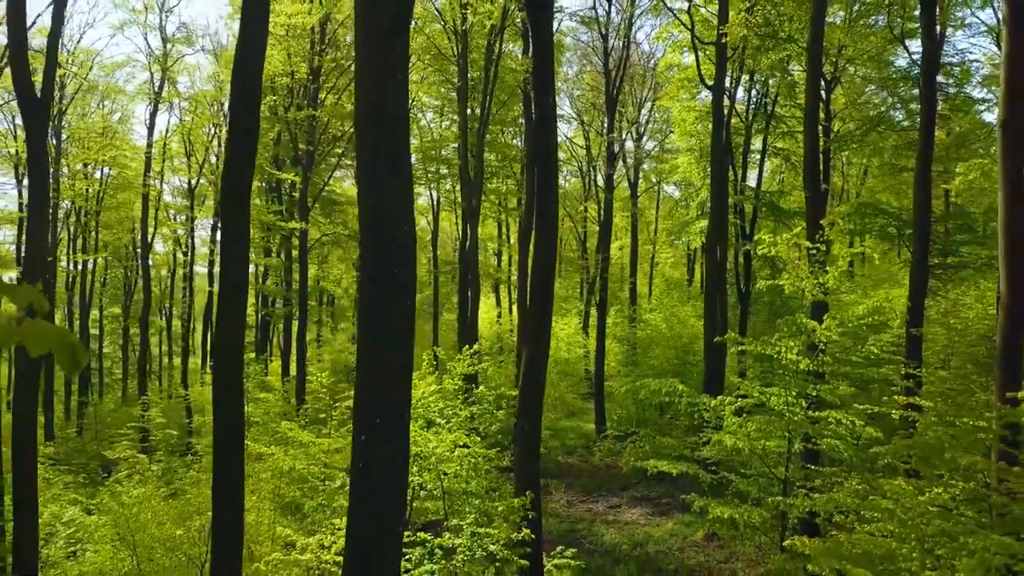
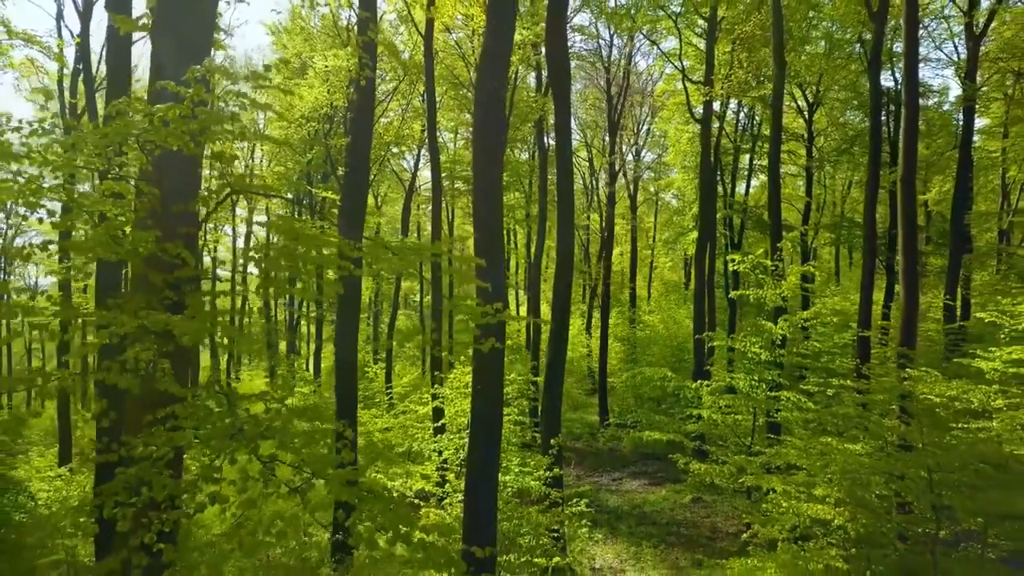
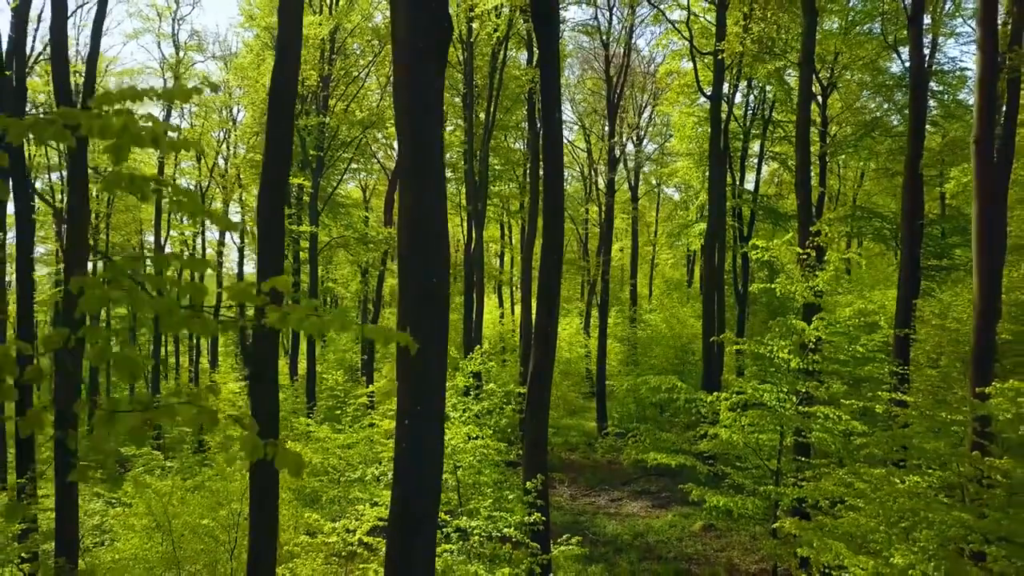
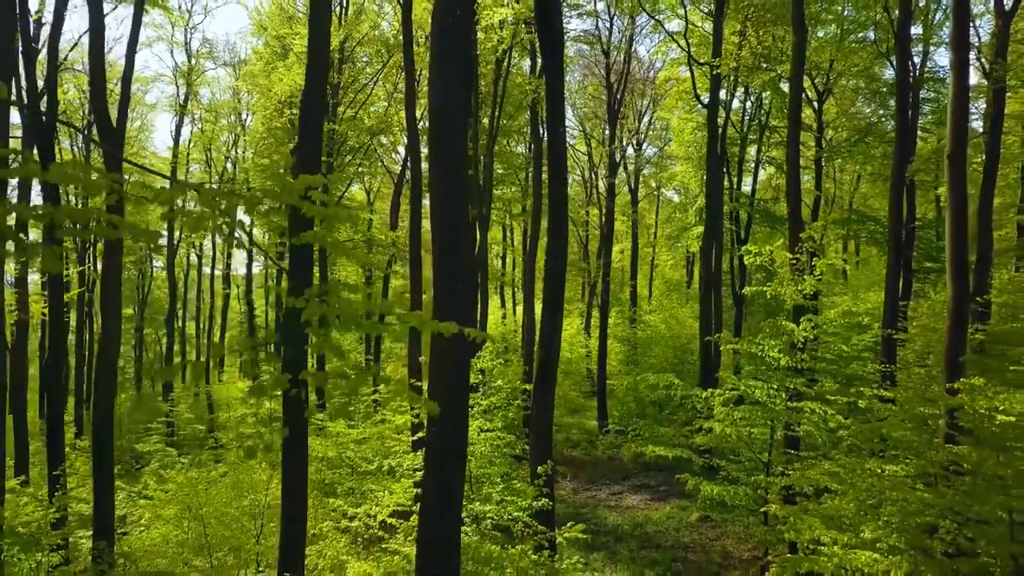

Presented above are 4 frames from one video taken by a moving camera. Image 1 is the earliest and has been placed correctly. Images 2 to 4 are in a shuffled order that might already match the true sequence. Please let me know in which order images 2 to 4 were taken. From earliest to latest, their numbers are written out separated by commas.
3, 4, 2
